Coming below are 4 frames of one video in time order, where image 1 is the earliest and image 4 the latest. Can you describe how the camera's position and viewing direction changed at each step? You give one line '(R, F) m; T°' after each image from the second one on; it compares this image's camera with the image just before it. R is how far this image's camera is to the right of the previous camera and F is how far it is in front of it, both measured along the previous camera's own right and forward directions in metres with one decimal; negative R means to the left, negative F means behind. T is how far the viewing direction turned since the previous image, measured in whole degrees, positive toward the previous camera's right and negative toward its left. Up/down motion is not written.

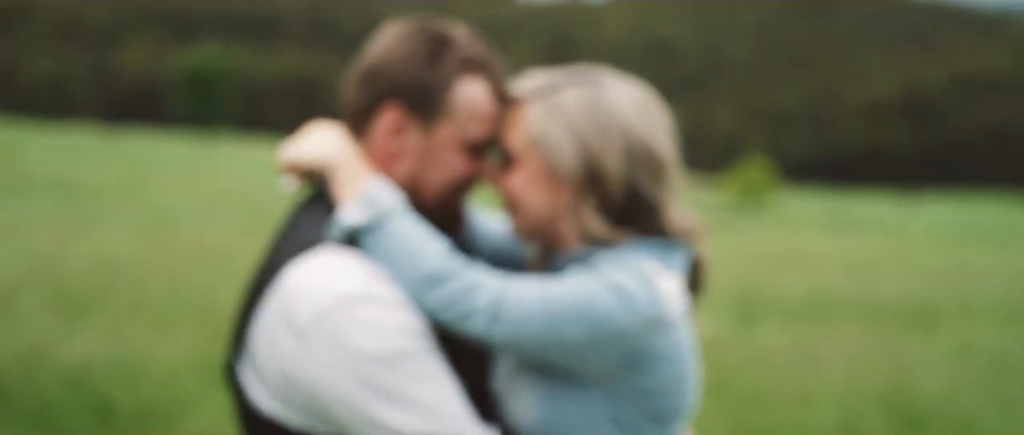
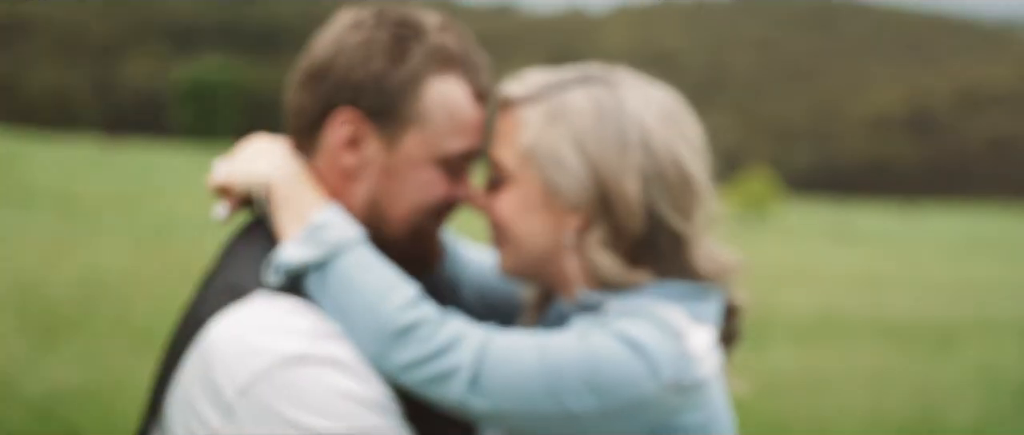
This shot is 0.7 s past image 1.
(0.0, +0.6) m; 0°
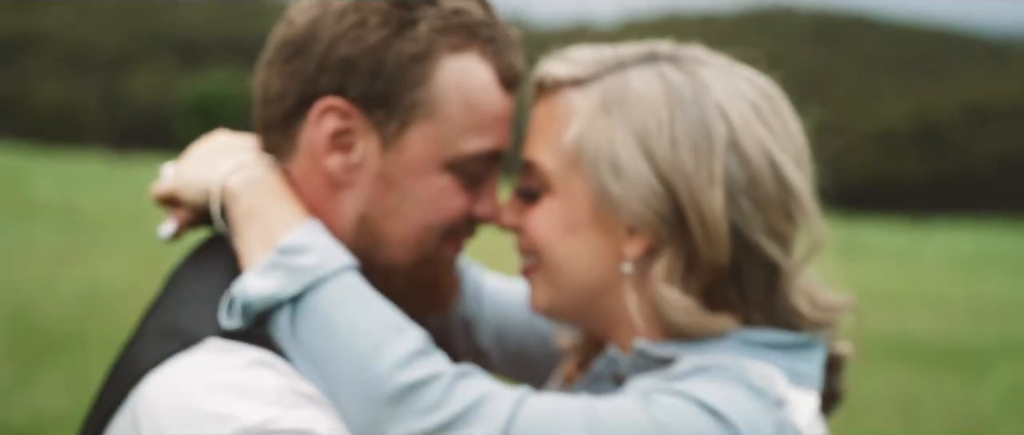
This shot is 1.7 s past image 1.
(0.0, +0.6) m; 0°
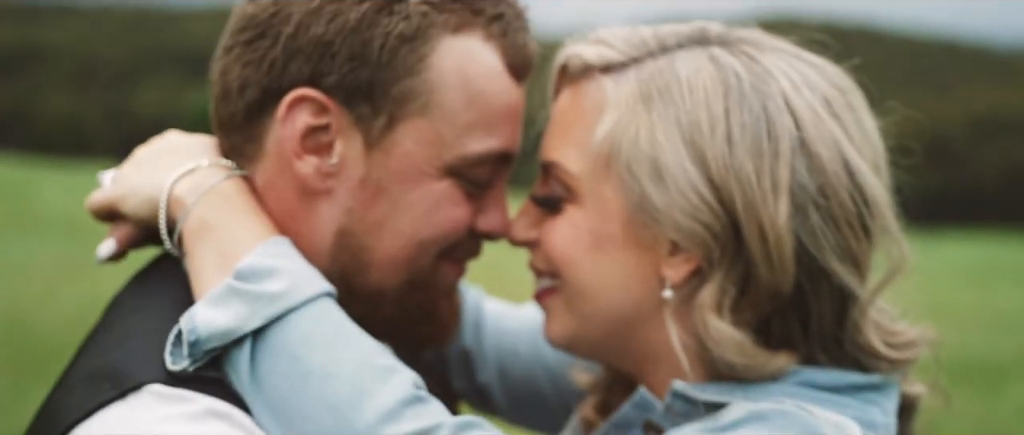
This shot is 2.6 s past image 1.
(0.0, +0.3) m; 0°
